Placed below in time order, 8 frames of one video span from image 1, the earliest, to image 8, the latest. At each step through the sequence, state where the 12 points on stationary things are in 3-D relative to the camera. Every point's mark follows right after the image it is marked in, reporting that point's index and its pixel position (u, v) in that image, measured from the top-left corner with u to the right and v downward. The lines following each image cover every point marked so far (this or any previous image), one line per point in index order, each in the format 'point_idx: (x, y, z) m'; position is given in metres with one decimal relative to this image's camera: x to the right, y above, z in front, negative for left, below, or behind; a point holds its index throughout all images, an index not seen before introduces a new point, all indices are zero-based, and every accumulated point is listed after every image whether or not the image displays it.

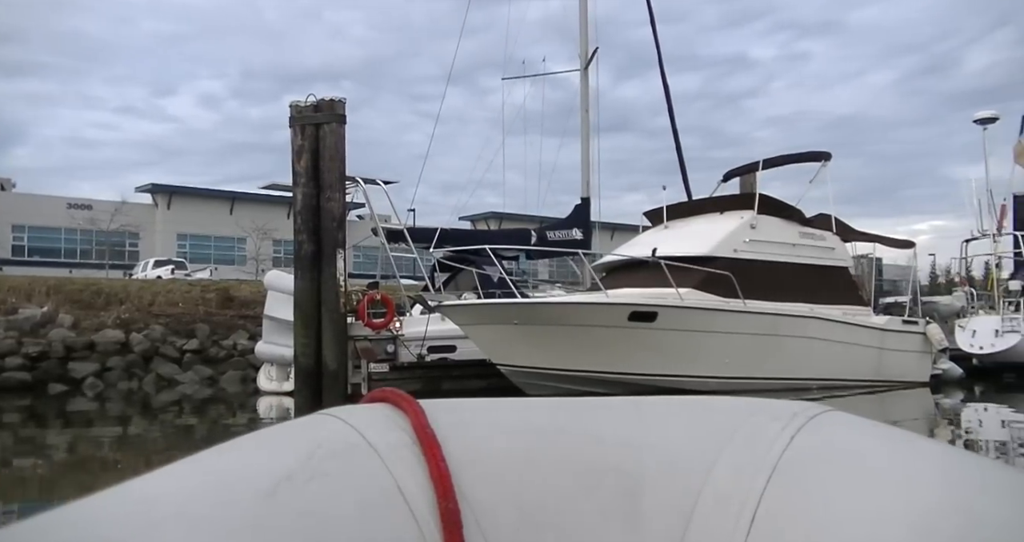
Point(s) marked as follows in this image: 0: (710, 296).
0: (+1.8, -0.2, +8.8) m
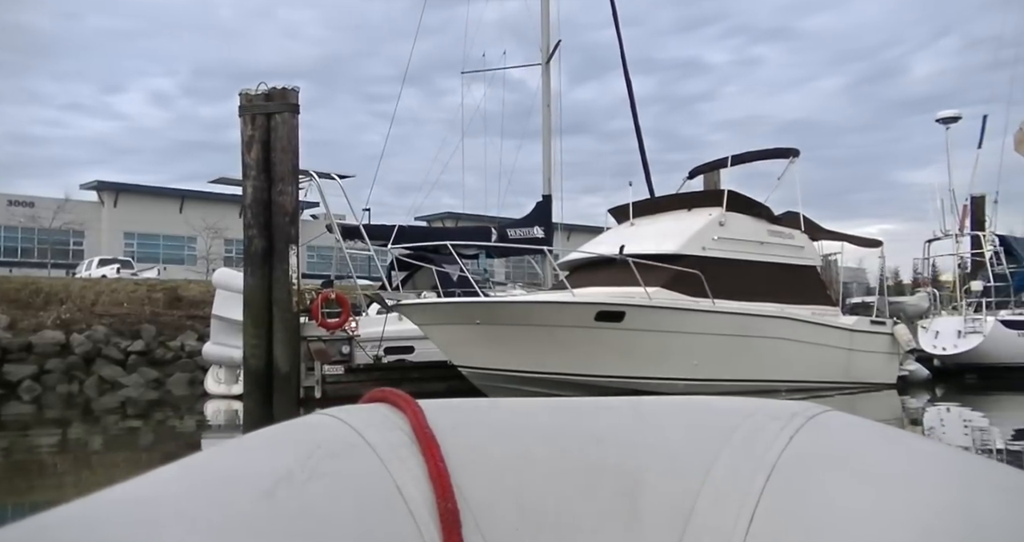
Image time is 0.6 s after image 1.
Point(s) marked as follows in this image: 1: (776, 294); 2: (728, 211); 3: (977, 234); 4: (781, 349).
0: (+1.5, -0.2, +8.5) m
1: (+2.5, -0.2, +9.1) m
2: (+2.1, +0.6, +9.1) m
3: (+6.5, +0.5, +13.2) m
4: (+2.5, -0.7, +8.8) m
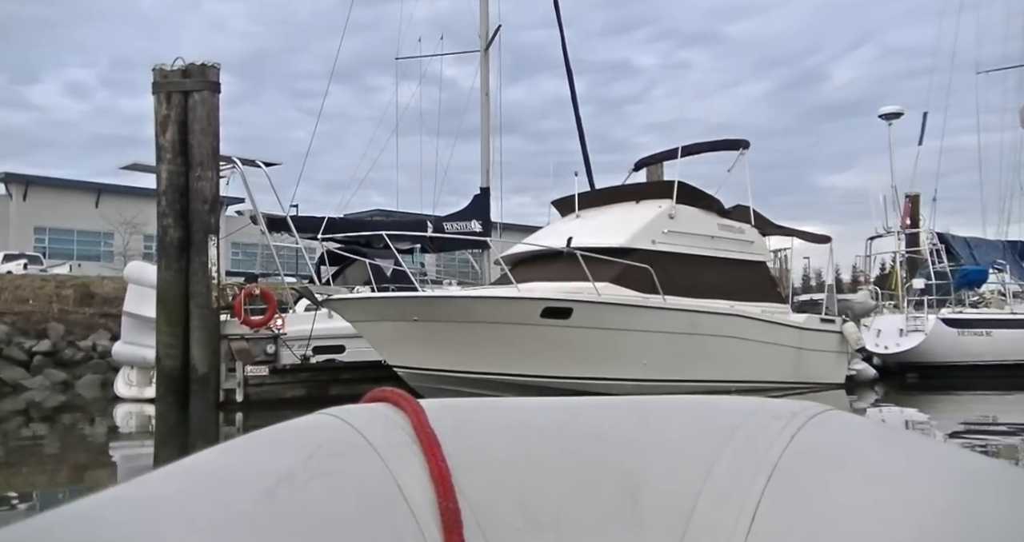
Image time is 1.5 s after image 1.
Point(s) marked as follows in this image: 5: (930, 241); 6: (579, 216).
0: (+1.0, -0.2, +8.1) m
1: (+2.0, -0.2, +8.8) m
2: (+1.5, +0.6, +8.7) m
3: (+5.6, +0.5, +13.2) m
4: (+1.9, -0.7, +8.4) m
5: (+5.7, +0.4, +13.0) m
6: (+0.7, +0.5, +9.1) m
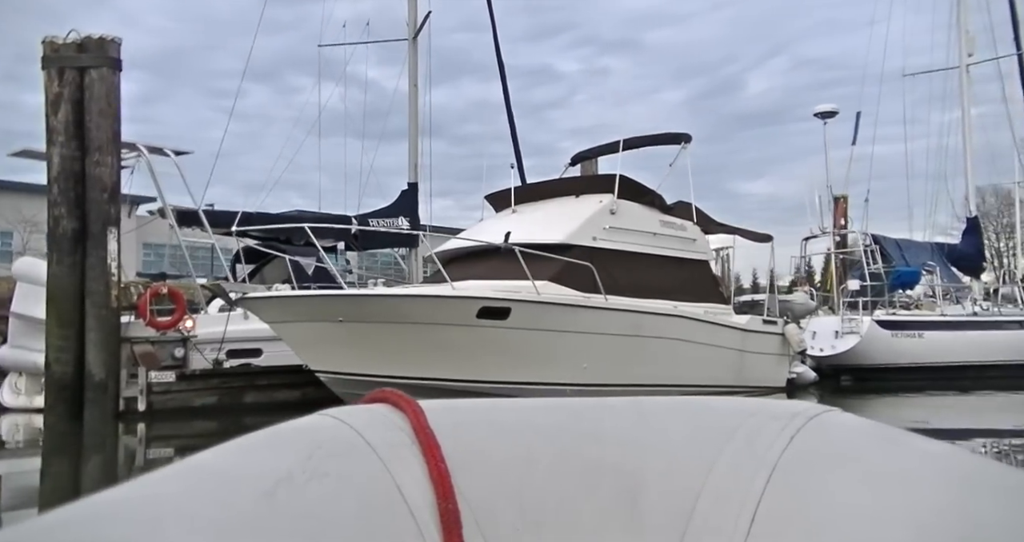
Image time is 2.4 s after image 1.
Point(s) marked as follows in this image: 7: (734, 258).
0: (+0.5, -0.2, +7.6) m
1: (+1.4, -0.2, +8.4) m
2: (+0.9, +0.6, +8.2) m
3: (+4.6, +0.5, +13.0) m
4: (+1.4, -0.7, +8.0) m
5: (+4.8, +0.4, +12.9) m
6: (0.0, +0.5, +8.6) m
7: (+2.2, +0.1, +9.3) m
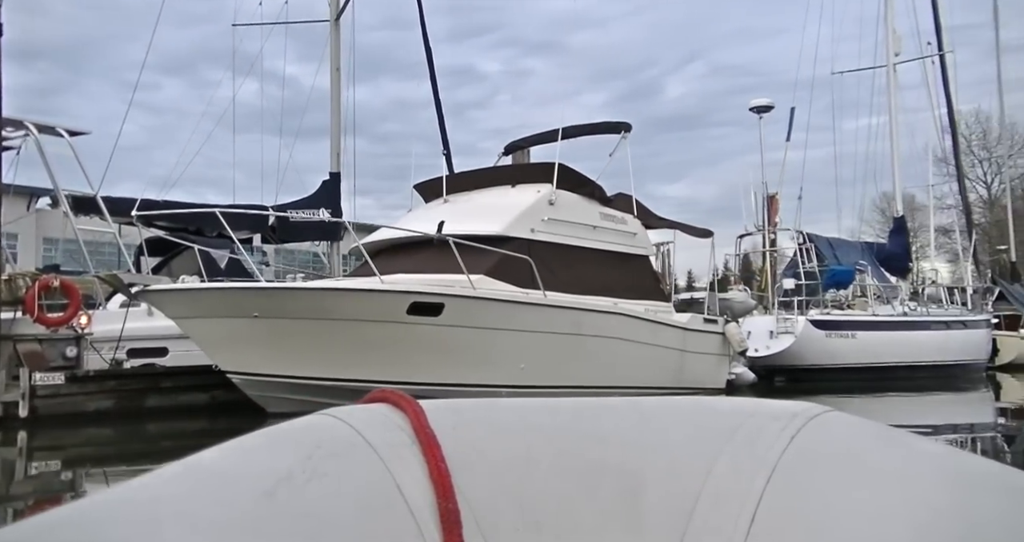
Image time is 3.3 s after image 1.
0: (-0.1, -0.1, +7.1) m
1: (+0.8, -0.1, +7.9) m
2: (+0.4, +0.7, +7.8) m
3: (+3.6, +0.5, +12.9) m
4: (+0.8, -0.6, +7.6) m
5: (+3.8, +0.4, +12.7) m
6: (-0.6, +0.6, +8.1) m
7: (+1.5, +0.2, +8.9) m
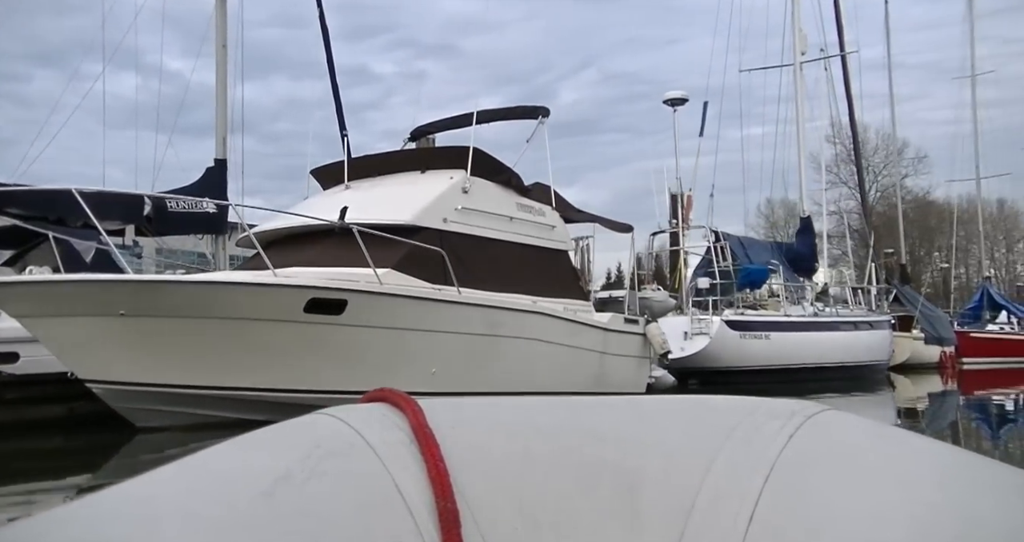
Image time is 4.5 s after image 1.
0: (-0.7, -0.1, +6.4) m
1: (+0.1, -0.1, +7.3) m
2: (-0.3, +0.7, +7.1) m
3: (+2.4, +0.5, +12.5) m
4: (+0.2, -0.6, +6.9) m
5: (+2.5, +0.4, +12.4) m
6: (-1.3, +0.6, +7.3) m
7: (+0.7, +0.2, +8.3) m
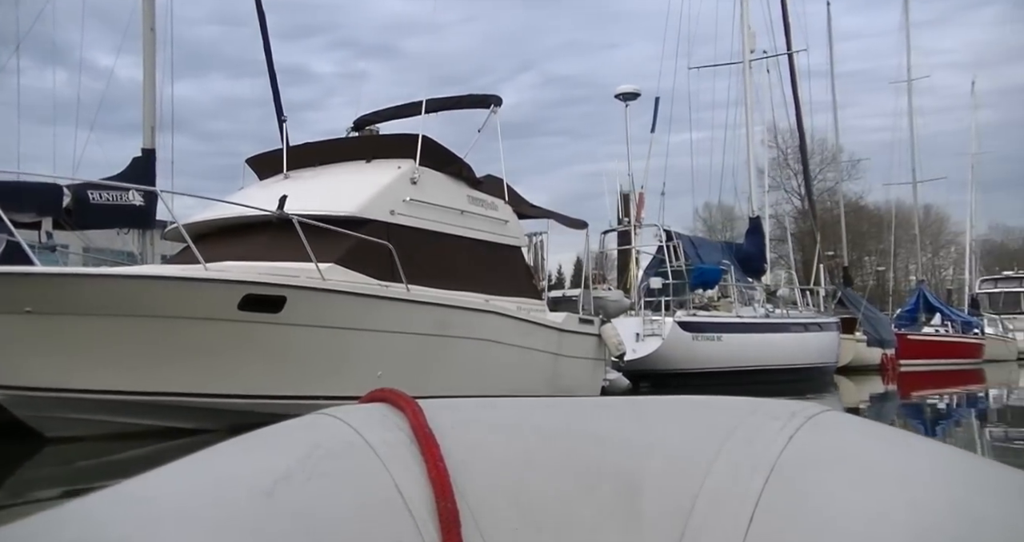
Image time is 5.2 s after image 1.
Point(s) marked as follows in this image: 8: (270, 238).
0: (-0.9, 0.0, +5.9) m
1: (-0.2, -0.1, +6.9) m
2: (-0.6, +0.7, +6.6) m
3: (+1.7, +0.5, +12.2) m
4: (-0.2, -0.6, +6.5) m
5: (+1.9, +0.4, +12.1) m
6: (-1.6, +0.7, +6.8) m
7: (+0.3, +0.2, +7.9) m
8: (-1.6, +0.2, +6.0) m
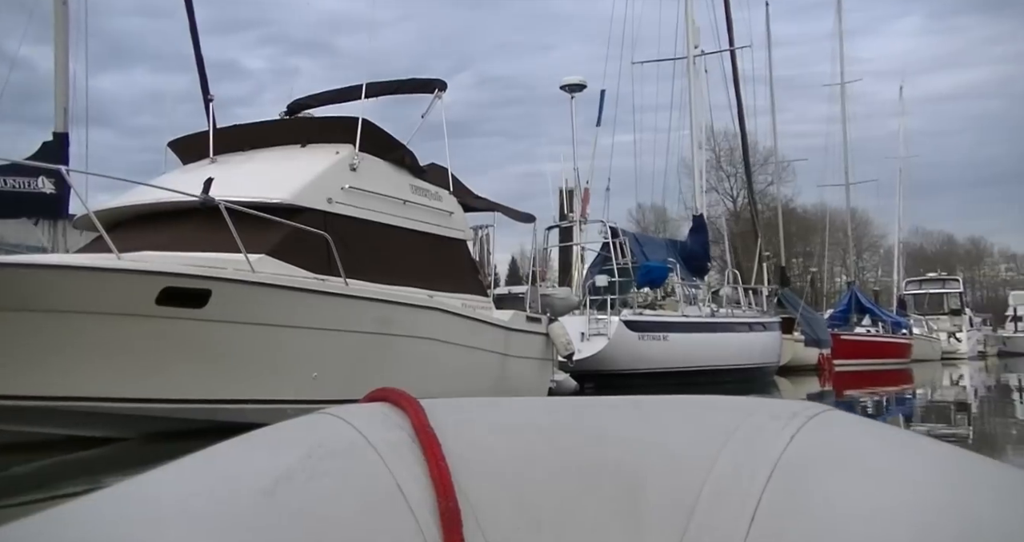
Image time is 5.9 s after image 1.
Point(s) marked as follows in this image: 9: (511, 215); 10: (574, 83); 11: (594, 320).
0: (-1.2, 0.0, +5.4) m
1: (-0.6, 0.0, +6.4) m
2: (-1.0, +0.8, +6.2) m
3: (+1.0, +0.6, +11.9) m
4: (-0.5, -0.5, +6.1) m
5: (+1.1, +0.5, +11.8) m
6: (-2.0, +0.7, +6.3) m
7: (-0.2, +0.3, +7.5) m
8: (-1.9, +0.2, +5.5) m
9: (0.0, +0.4, +7.6) m
10: (+0.7, +2.1, +10.8) m
11: (+0.9, -0.5, +10.6) m
